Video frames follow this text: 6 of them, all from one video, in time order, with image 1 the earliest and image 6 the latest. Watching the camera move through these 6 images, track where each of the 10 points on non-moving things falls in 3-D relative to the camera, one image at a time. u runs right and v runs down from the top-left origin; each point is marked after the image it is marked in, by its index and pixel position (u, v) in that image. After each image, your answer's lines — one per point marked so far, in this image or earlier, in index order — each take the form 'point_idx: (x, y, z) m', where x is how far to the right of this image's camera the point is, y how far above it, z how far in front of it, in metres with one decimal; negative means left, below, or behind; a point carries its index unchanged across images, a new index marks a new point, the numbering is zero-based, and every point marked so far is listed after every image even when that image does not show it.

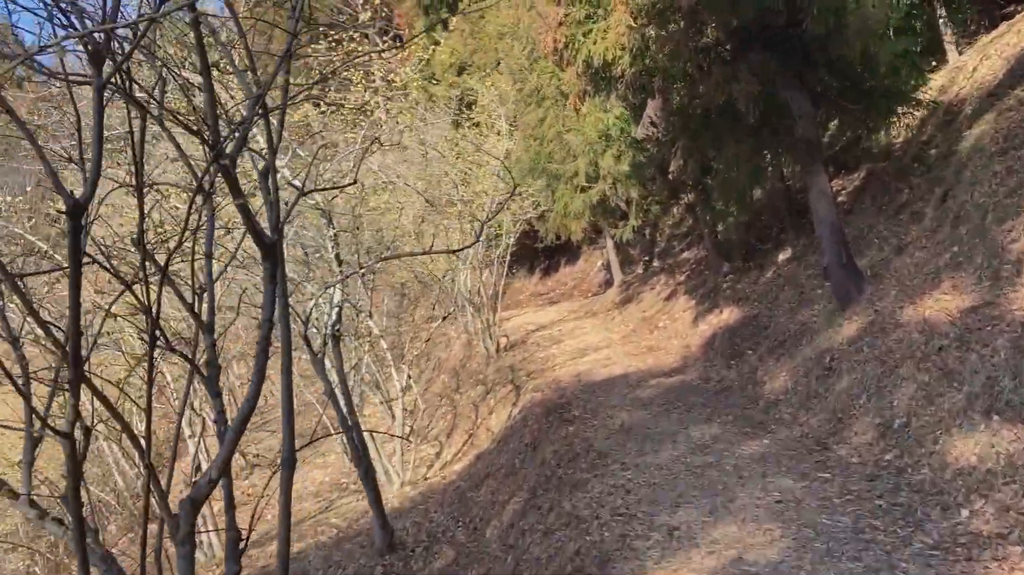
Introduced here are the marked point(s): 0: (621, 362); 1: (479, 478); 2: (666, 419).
0: (+1.7, -1.2, +15.9) m
1: (-0.4, -2.4, +12.7) m
2: (+1.7, -1.4, +11.1) m
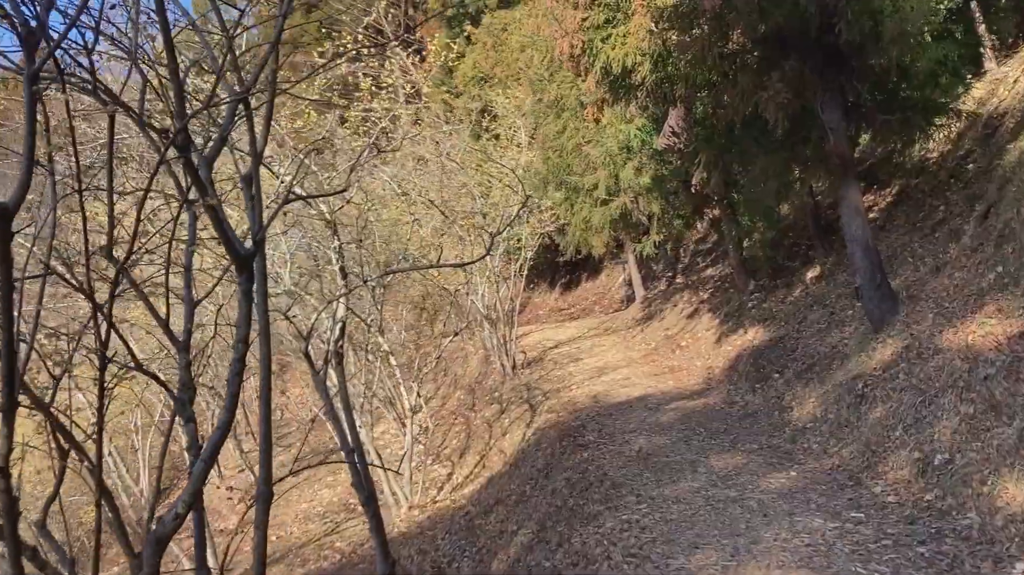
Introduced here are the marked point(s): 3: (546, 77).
0: (+1.9, -1.4, +15.3) m
1: (-0.3, -2.6, +12.1) m
2: (+1.8, -1.6, +10.5) m
3: (+0.6, +3.7, +17.8) m
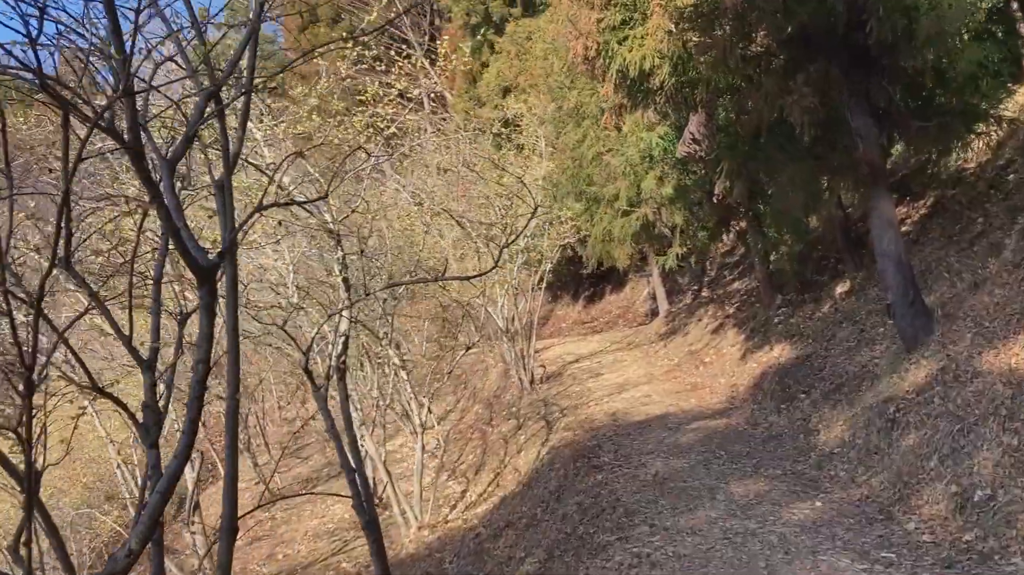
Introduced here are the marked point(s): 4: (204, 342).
0: (+2.1, -1.6, +14.7) m
1: (-0.1, -2.7, +11.6) m
2: (+1.9, -1.8, +9.9) m
3: (+0.9, +3.4, +17.3) m
4: (-1.4, -0.2, +4.6) m
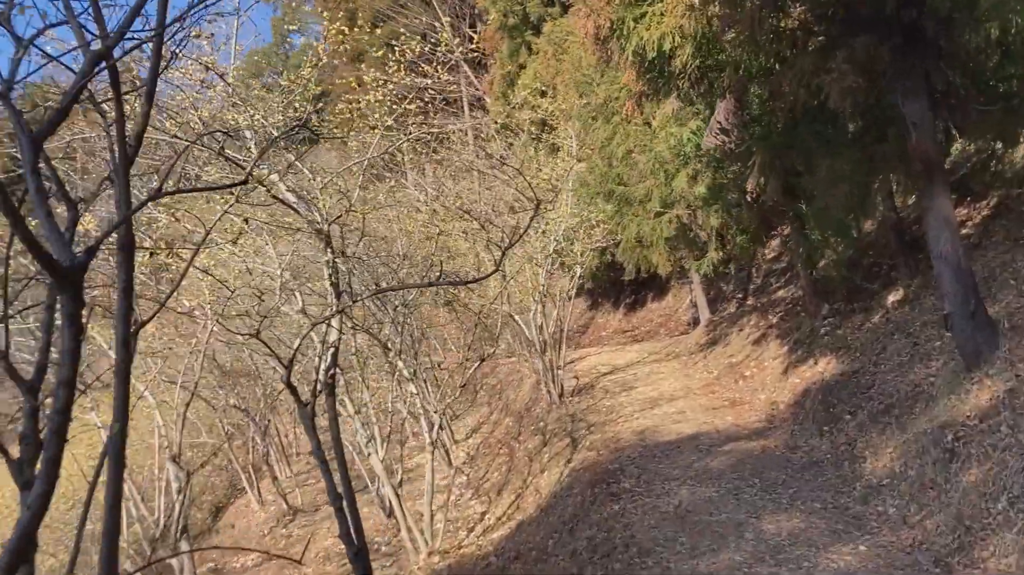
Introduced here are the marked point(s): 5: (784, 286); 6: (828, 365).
0: (+2.4, -1.7, +13.6) m
1: (0.0, -2.8, +10.6) m
2: (+1.9, -1.8, +8.8) m
3: (+1.3, +3.3, +16.3) m
4: (-1.6, -0.3, +3.7) m
5: (+5.2, 0.0, +19.8) m
6: (+4.0, -1.0, +13.0) m
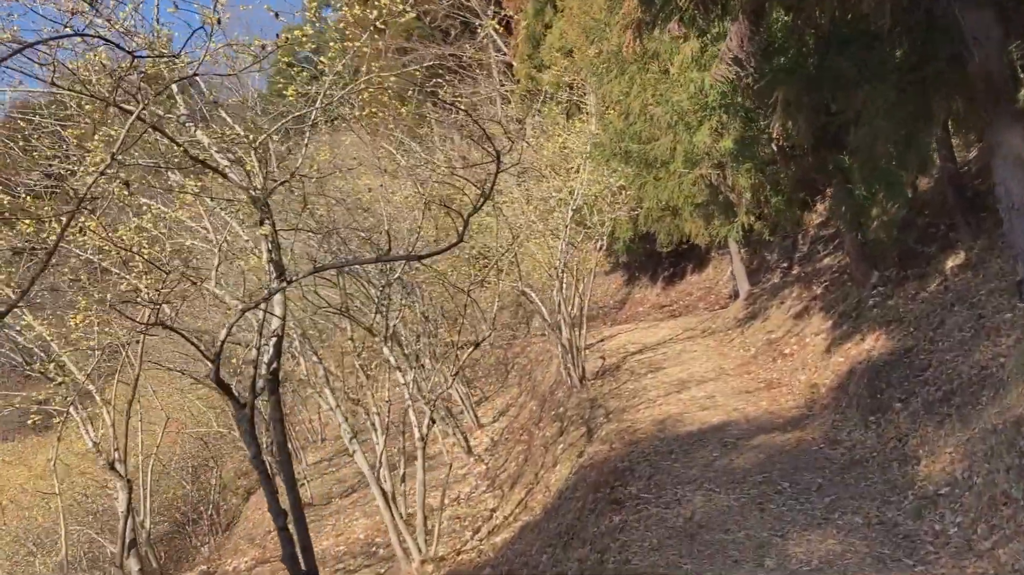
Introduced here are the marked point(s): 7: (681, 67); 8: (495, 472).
0: (+2.5, -1.4, +12.1) m
1: (-0.1, -2.5, +9.1) m
2: (+1.8, -1.6, +7.3) m
3: (+1.4, +3.7, +14.6) m
4: (-2.0, -0.2, +2.3) m
5: (+5.6, +0.6, +18.0) m
6: (+4.0, -0.6, +11.3) m
7: (+2.1, +2.6, +12.3) m
8: (-0.3, -3.0, +16.6) m
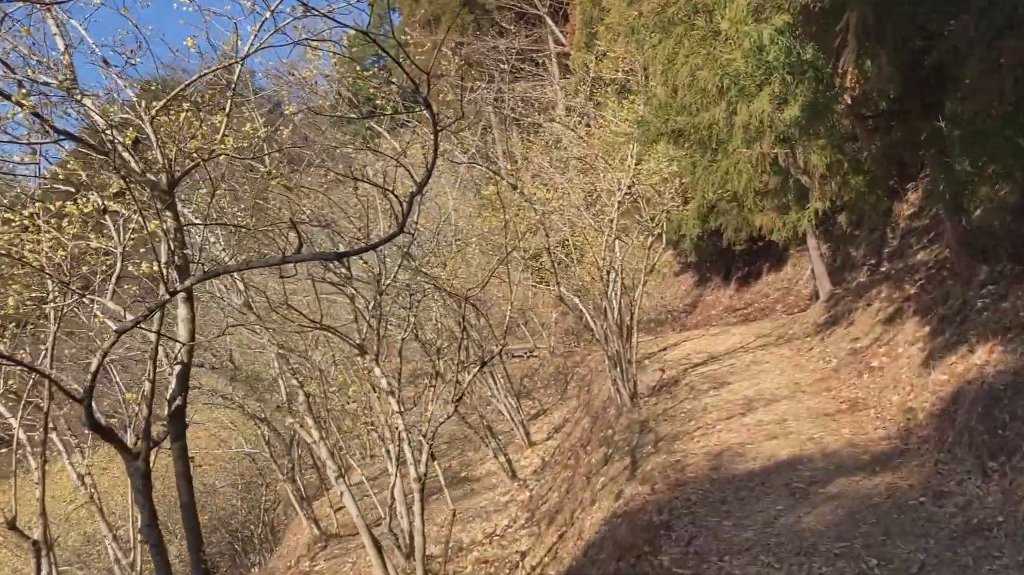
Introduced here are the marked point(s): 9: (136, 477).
0: (+2.8, -1.4, +9.9) m
1: (0.0, -2.6, +7.1) m
2: (+1.6, -1.6, +5.1) m
3: (+1.8, +3.7, +12.5) m
4: (-2.6, -0.3, +0.5) m
5: (+6.3, +0.6, +15.6) m
6: (+4.2, -0.6, +9.0) m
7: (+2.3, +2.6, +10.2) m
8: (+0.4, -3.1, +14.6) m
9: (-2.1, -1.0, +5.6) m
